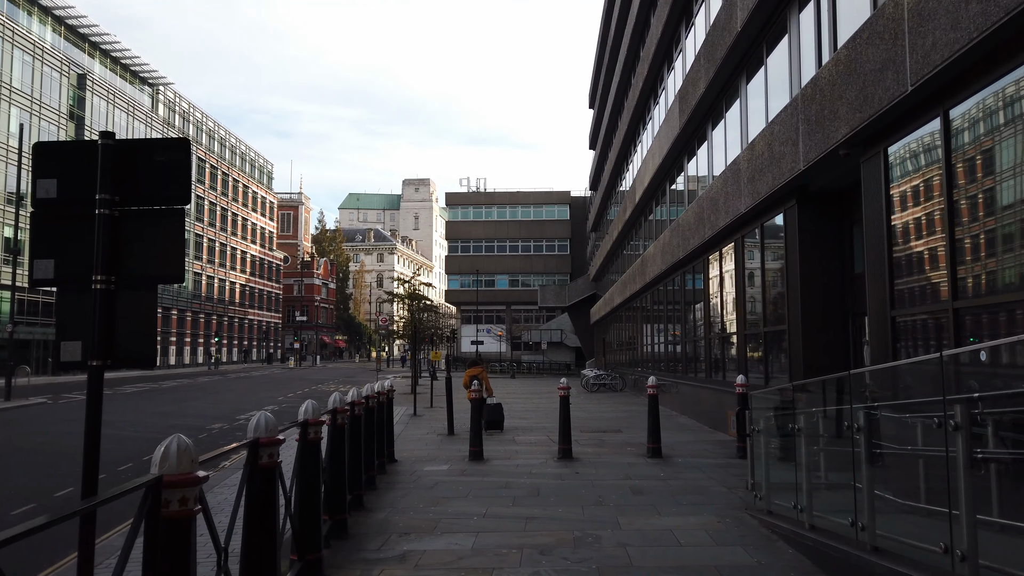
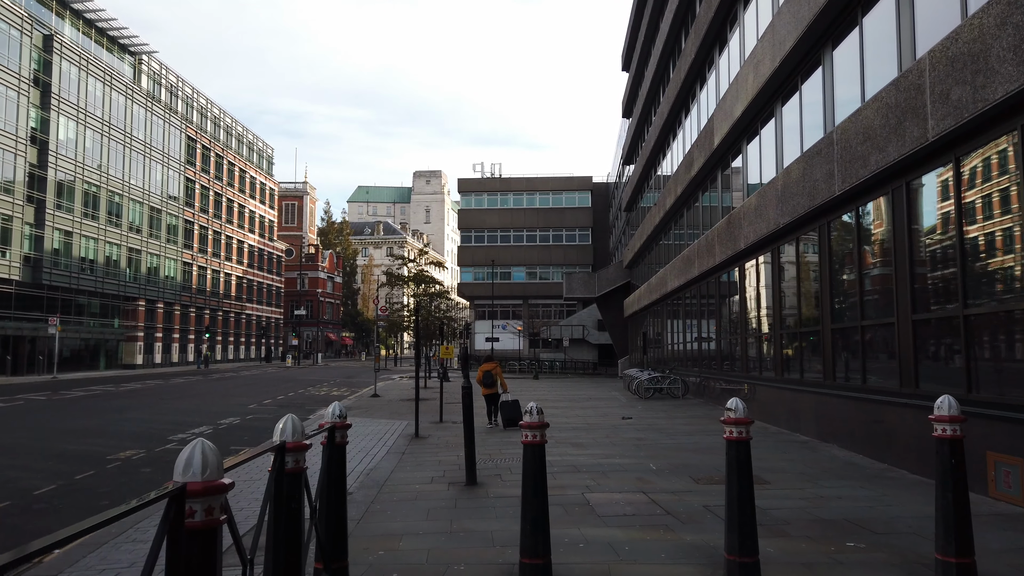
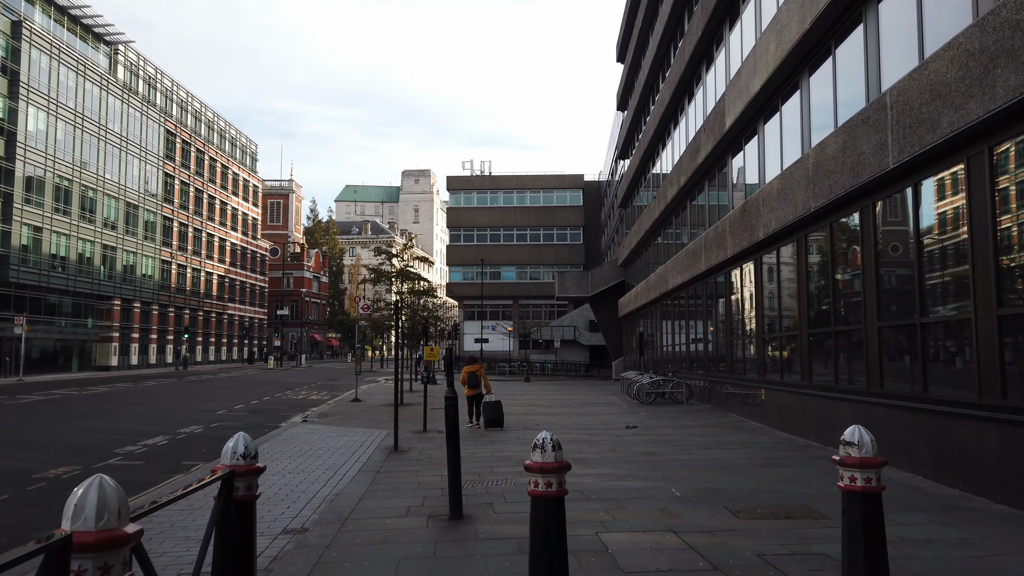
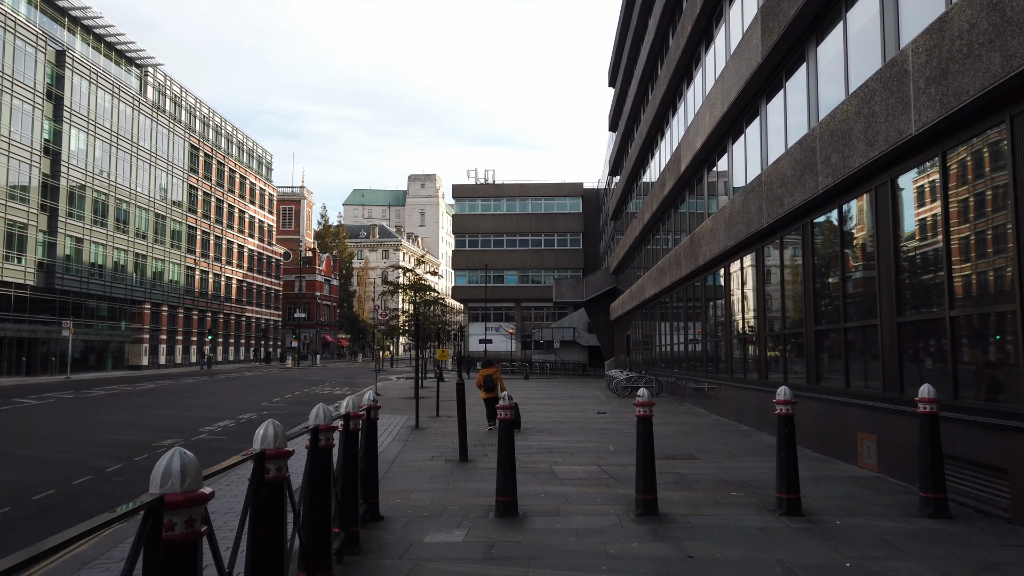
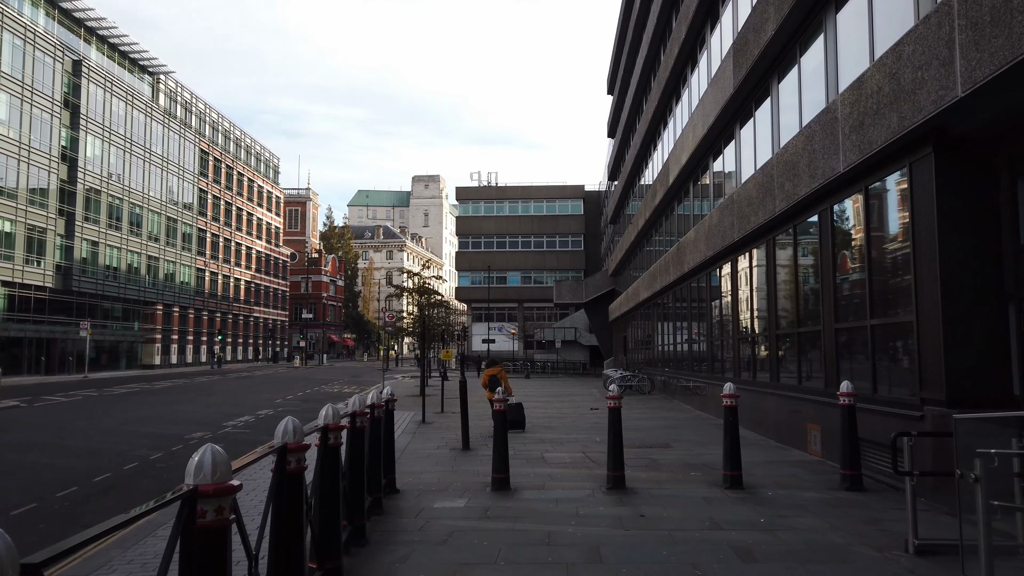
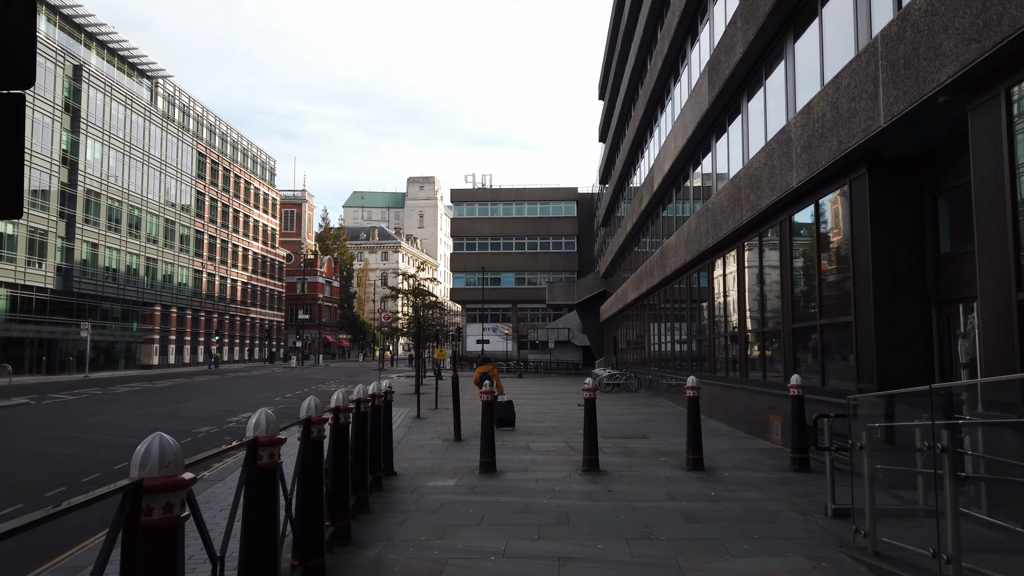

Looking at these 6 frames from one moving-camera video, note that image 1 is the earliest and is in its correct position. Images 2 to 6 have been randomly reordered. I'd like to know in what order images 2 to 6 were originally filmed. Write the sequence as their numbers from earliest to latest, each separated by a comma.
6, 5, 4, 2, 3
